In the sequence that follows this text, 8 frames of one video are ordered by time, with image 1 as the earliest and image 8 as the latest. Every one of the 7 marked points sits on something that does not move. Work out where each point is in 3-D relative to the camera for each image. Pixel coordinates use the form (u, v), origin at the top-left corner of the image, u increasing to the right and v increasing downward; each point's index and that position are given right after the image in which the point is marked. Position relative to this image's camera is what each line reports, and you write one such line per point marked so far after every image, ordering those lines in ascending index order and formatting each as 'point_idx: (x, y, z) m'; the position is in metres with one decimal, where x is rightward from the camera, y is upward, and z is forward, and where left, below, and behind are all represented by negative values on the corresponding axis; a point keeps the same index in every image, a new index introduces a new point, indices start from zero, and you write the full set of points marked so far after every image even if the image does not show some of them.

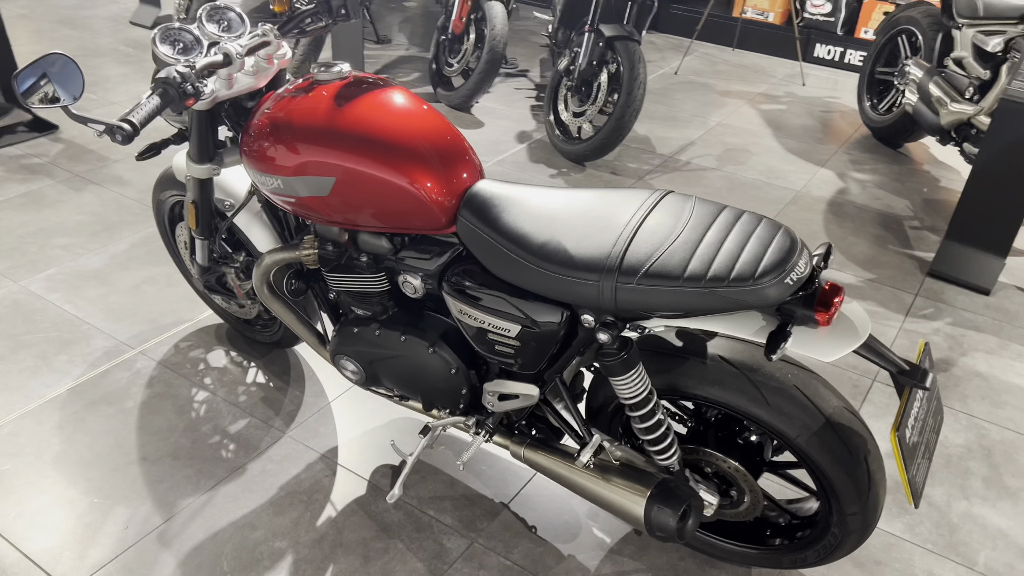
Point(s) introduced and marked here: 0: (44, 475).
0: (-1.2, -0.5, +2.1) m
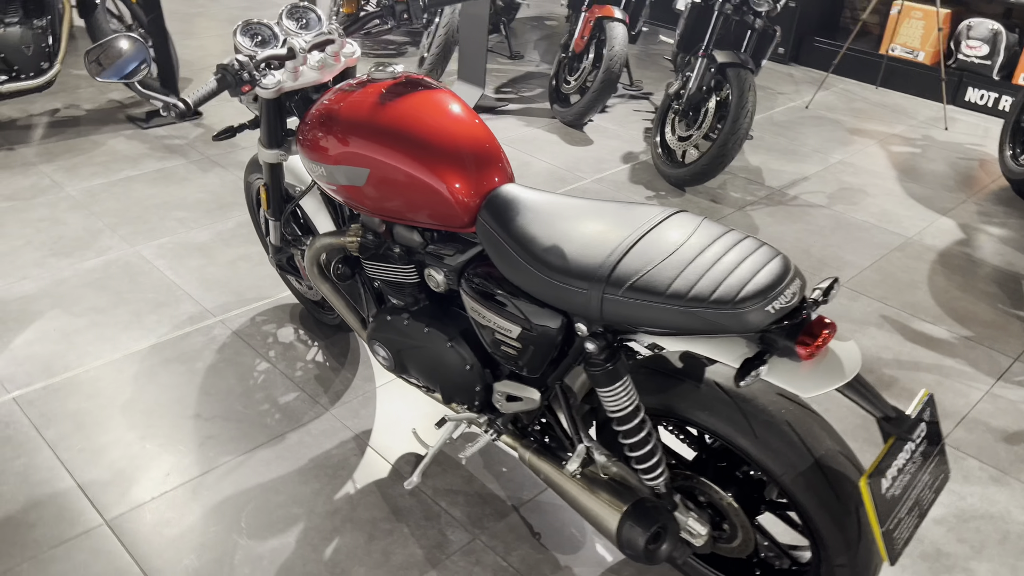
0: (-1.1, -0.3, +2.3) m
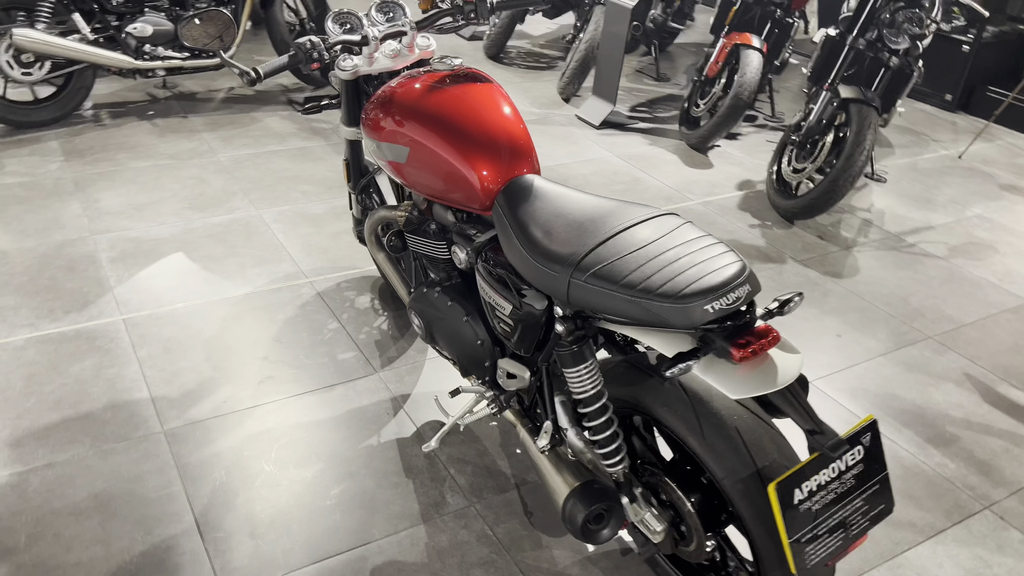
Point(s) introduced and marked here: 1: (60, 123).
0: (-1.0, -0.2, +2.6) m
1: (-2.2, +0.8, +4.1) m
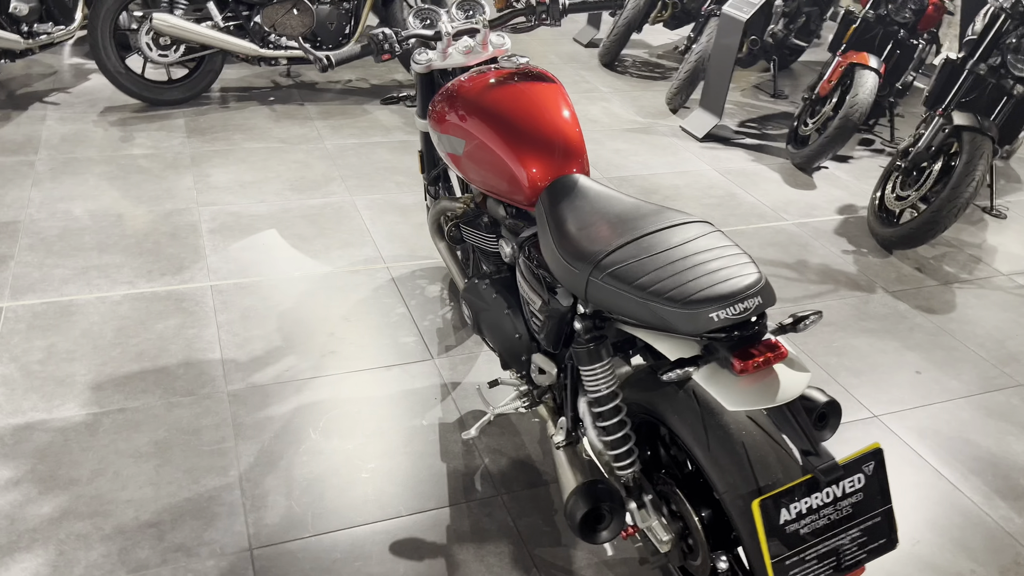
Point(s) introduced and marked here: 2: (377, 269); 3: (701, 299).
0: (-0.8, -0.1, +2.8) m
1: (-1.7, +1.0, +4.4) m
2: (-0.5, +0.1, +3.1) m
3: (+0.3, 0.0, +1.4) m
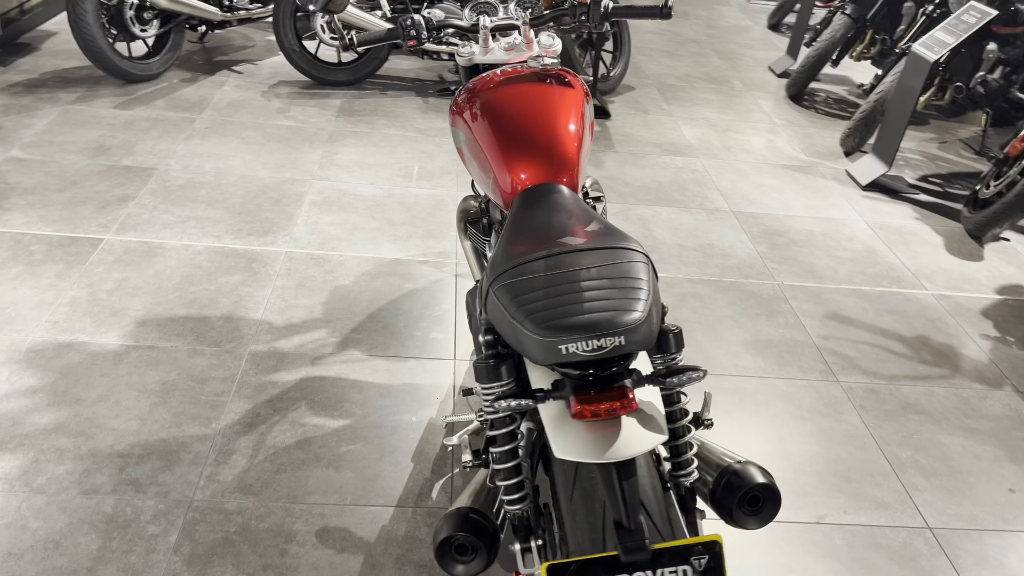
0: (-0.6, 0.0, +2.8) m
1: (-0.9, +1.1, +4.7) m
2: (-0.2, +0.1, +3.1) m
3: (+0.1, -0.1, +1.2) m
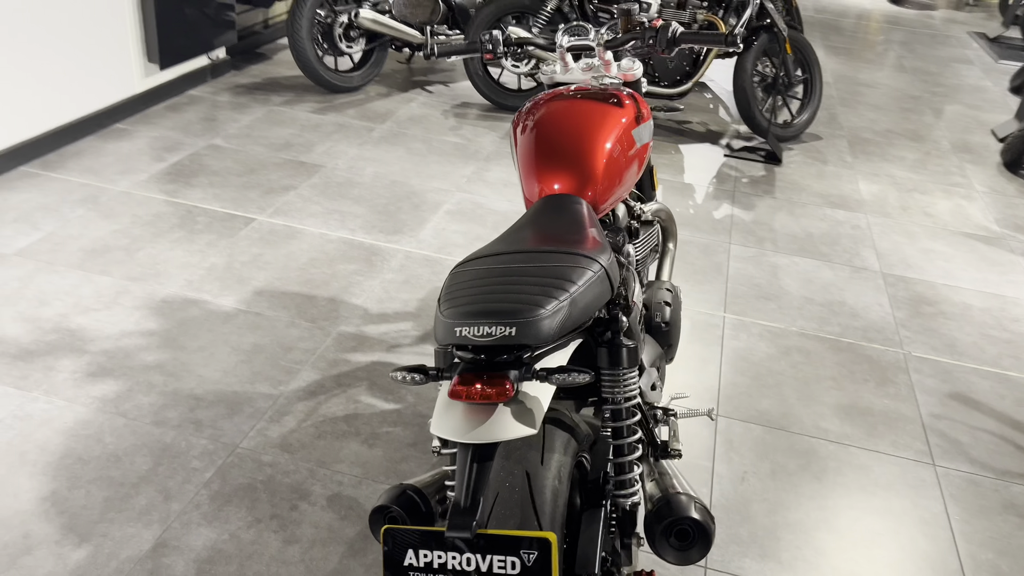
0: (-0.3, 0.0, +3.0) m
1: (+0.1, +1.0, +4.9) m
2: (+0.1, 0.0, +3.1) m
3: (-0.1, 0.0, +1.3) m
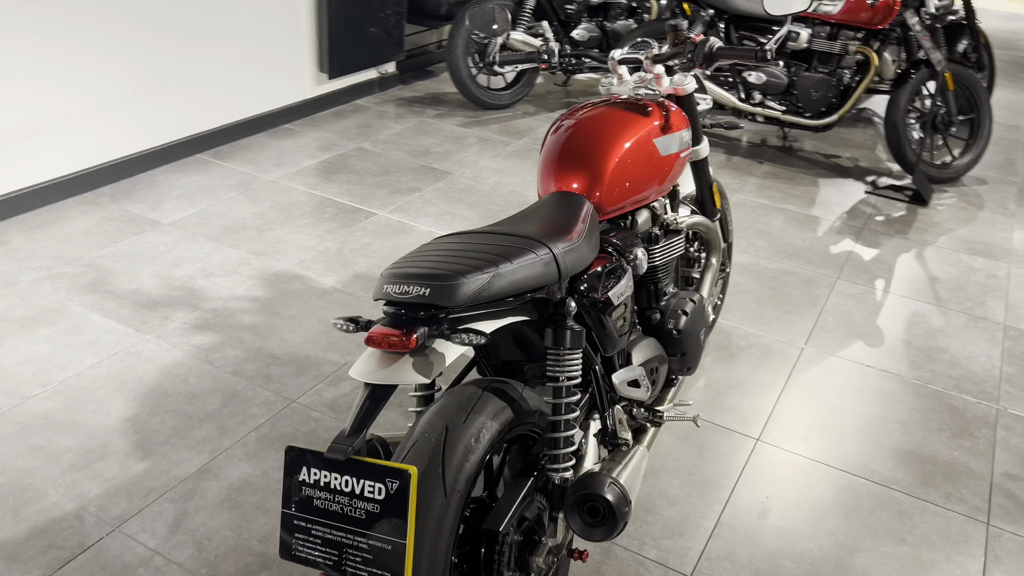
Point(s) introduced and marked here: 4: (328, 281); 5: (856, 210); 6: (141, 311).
0: (0.0, 0.0, +3.2) m
1: (+0.9, +0.9, +4.9) m
2: (+0.5, 0.0, +3.2) m
3: (-0.2, 0.0, +1.4) m
4: (-0.7, 0.0, +3.1) m
5: (+1.7, +0.4, +4.1) m
6: (-1.3, -0.1, +2.8) m
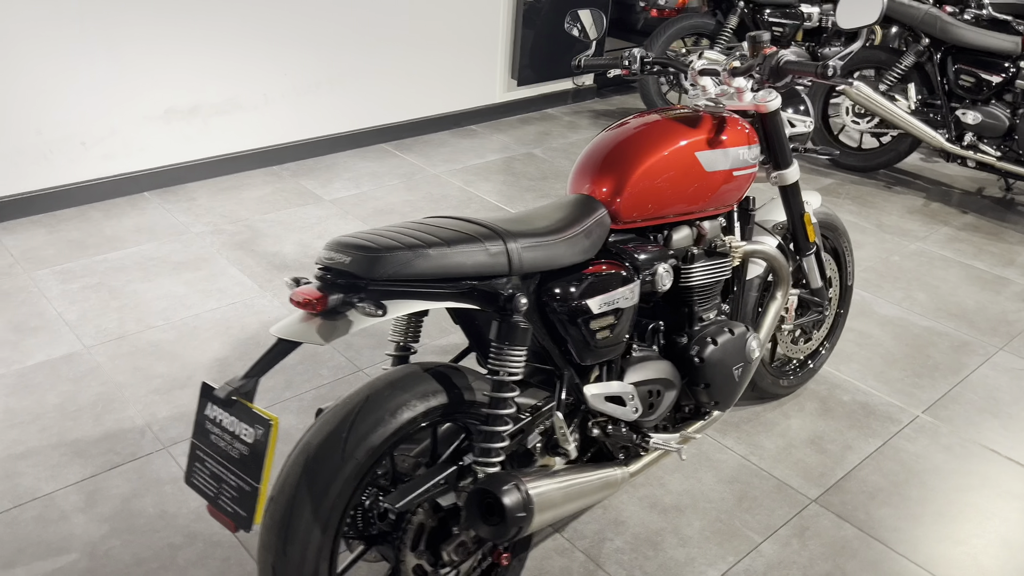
0: (+0.4, -0.1, +3.1) m
1: (+1.9, +0.6, +4.5) m
2: (+0.8, -0.1, +3.0) m
3: (-0.3, +0.1, +1.5) m
4: (-0.3, +0.1, +3.3) m
5: (+2.3, 0.0, +3.5) m
6: (-0.9, +0.1, +3.2) m
